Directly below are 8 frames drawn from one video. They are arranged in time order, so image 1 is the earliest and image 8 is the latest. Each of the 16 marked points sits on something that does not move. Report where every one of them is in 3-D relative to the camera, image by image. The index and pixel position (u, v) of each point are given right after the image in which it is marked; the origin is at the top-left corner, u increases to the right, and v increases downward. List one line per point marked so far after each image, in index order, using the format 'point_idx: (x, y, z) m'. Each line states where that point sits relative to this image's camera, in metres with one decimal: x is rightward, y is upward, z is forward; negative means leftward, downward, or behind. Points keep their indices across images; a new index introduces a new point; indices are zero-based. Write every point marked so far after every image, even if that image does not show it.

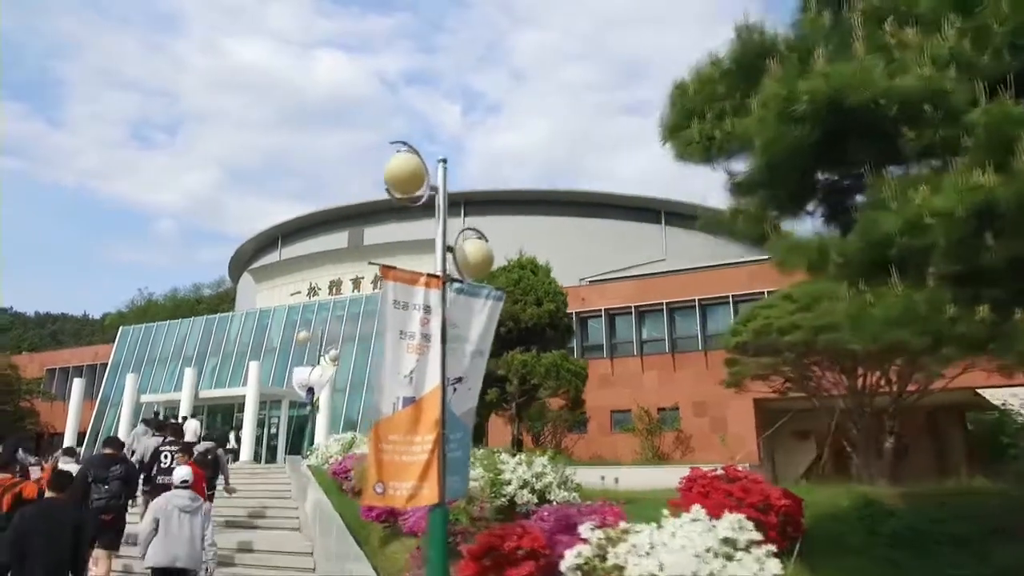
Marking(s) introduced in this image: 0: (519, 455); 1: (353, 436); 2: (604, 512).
0: (+0.1, -2.4, +10.1) m
1: (-4.0, -3.8, +18.9) m
2: (+1.0, -2.4, +7.8) m
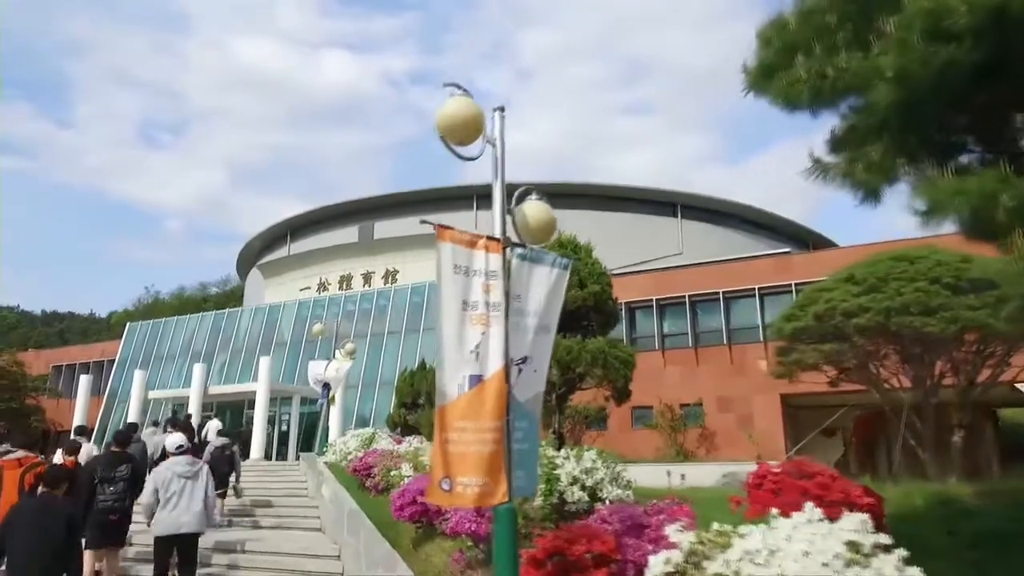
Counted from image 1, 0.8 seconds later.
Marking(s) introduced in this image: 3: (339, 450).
0: (+0.7, -2.1, +9.3) m
1: (-3.4, -3.5, +18.1) m
2: (+1.5, -2.1, +7.0) m
3: (-4.0, -3.8, +17.5) m
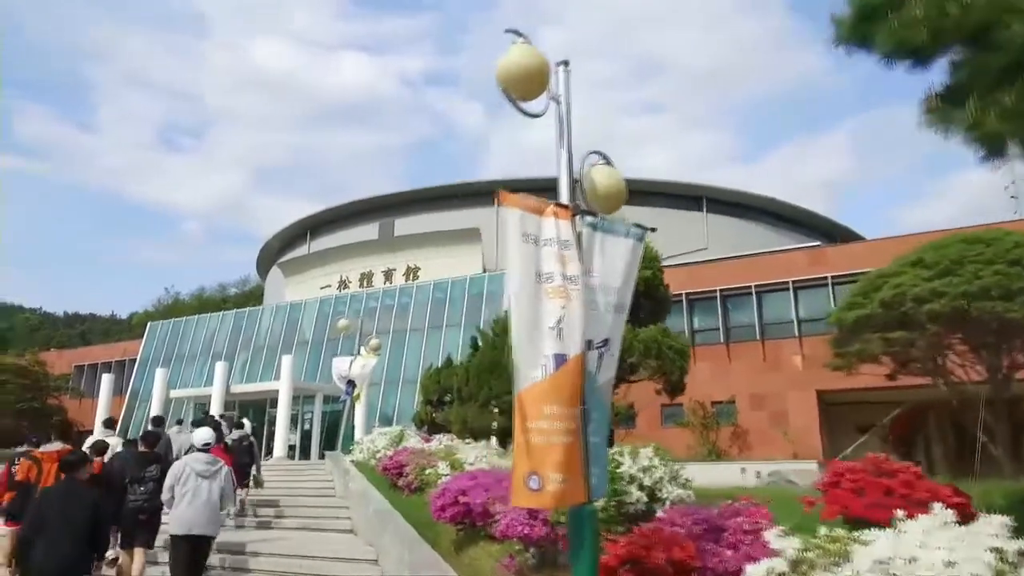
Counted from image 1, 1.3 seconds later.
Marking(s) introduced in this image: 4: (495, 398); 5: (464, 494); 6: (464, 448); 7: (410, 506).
0: (+1.3, -1.9, +8.6) m
1: (-2.6, -3.3, +17.5) m
2: (+2.0, -1.9, +6.3) m
3: (-3.2, -3.6, +17.0) m
4: (-0.4, -2.3, +15.1) m
5: (-0.6, -2.4, +8.7) m
6: (-0.8, -2.9, +13.3) m
7: (-1.6, -3.3, +11.4) m
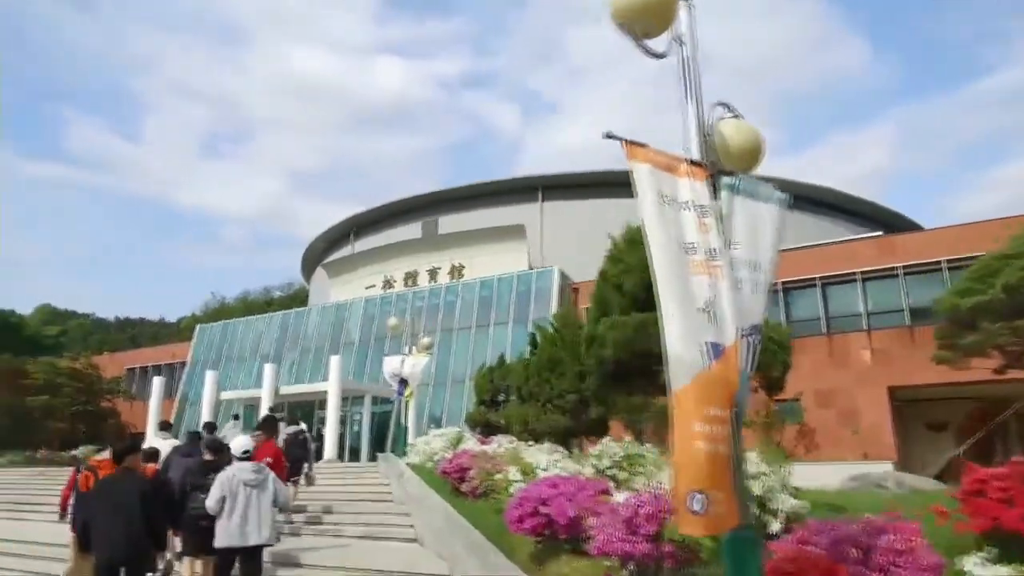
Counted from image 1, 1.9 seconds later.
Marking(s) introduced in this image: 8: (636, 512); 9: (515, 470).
0: (+2.2, -1.7, +7.7) m
1: (-1.2, -3.2, +16.8) m
2: (+2.8, -1.8, +5.4) m
3: (-1.9, -3.5, +16.3) m
4: (+0.9, -2.1, +14.3) m
5: (+0.3, -2.3, +7.9) m
6: (+0.3, -2.8, +12.5) m
7: (-0.5, -3.2, +10.7) m
8: (+1.1, -1.9, +6.4) m
9: (+0.1, -2.7, +11.0) m
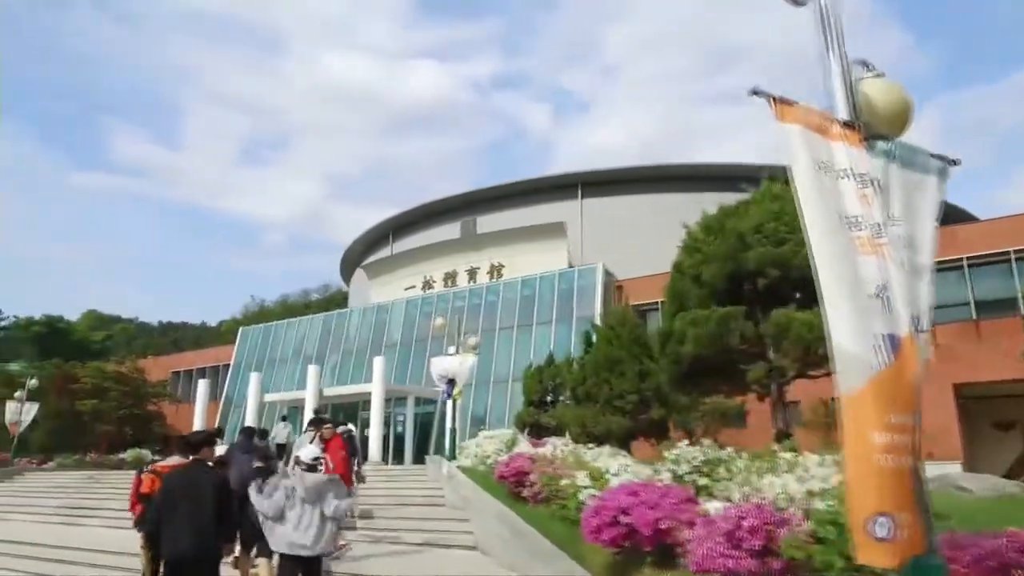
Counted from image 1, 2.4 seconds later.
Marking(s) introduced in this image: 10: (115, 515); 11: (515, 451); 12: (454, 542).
0: (+2.9, -1.7, +7.1) m
1: (-0.1, -3.2, +16.3) m
2: (+3.5, -1.7, +4.7) m
3: (-0.7, -3.5, +15.8) m
4: (+1.9, -2.0, +13.7) m
5: (+1.1, -2.2, +7.3) m
6: (+1.3, -2.7, +11.9) m
7: (+0.4, -3.2, +10.2) m
8: (+1.8, -1.9, +5.8) m
9: (+1.0, -2.6, +10.4) m
10: (-10.0, -5.7, +18.7) m
11: (+0.1, -3.1, +14.0) m
12: (-0.9, -3.8, +10.9) m
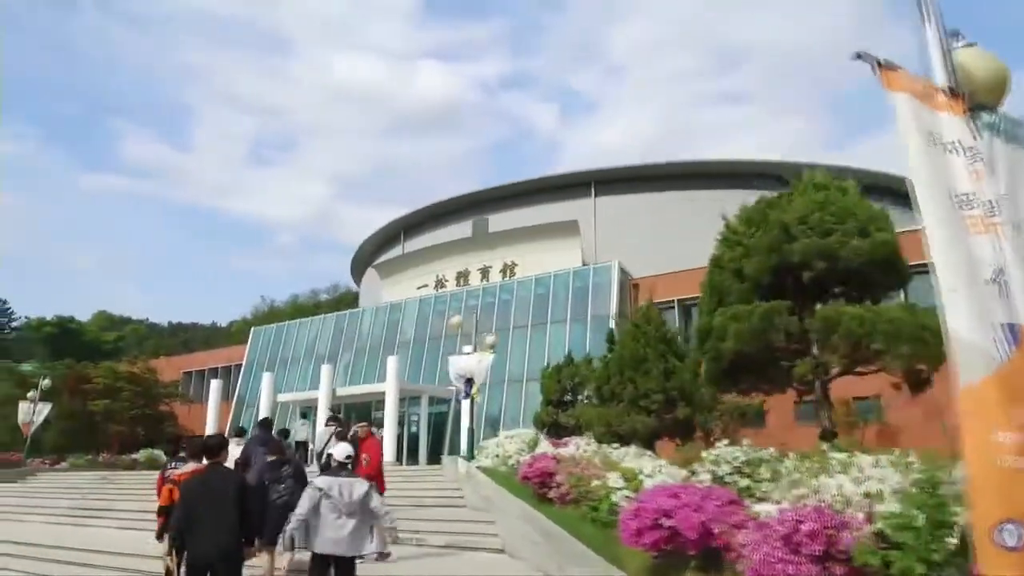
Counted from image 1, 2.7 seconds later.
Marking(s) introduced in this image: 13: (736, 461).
0: (+3.3, -1.6, +6.8) m
1: (+0.4, -3.1, +16.0) m
2: (+3.8, -1.6, +4.4) m
3: (-0.3, -3.4, +15.6) m
4: (+2.4, -2.0, +13.4) m
5: (+1.5, -2.2, +7.0) m
6: (+1.7, -2.6, +11.6) m
7: (+0.8, -3.1, +9.9) m
8: (+2.1, -1.8, +5.5) m
9: (+1.4, -2.5, +10.1) m
10: (-9.5, -5.7, +18.5) m
11: (+0.5, -3.0, +13.7) m
12: (-0.5, -3.7, +10.6) m
13: (+2.5, -1.9, +8.2) m
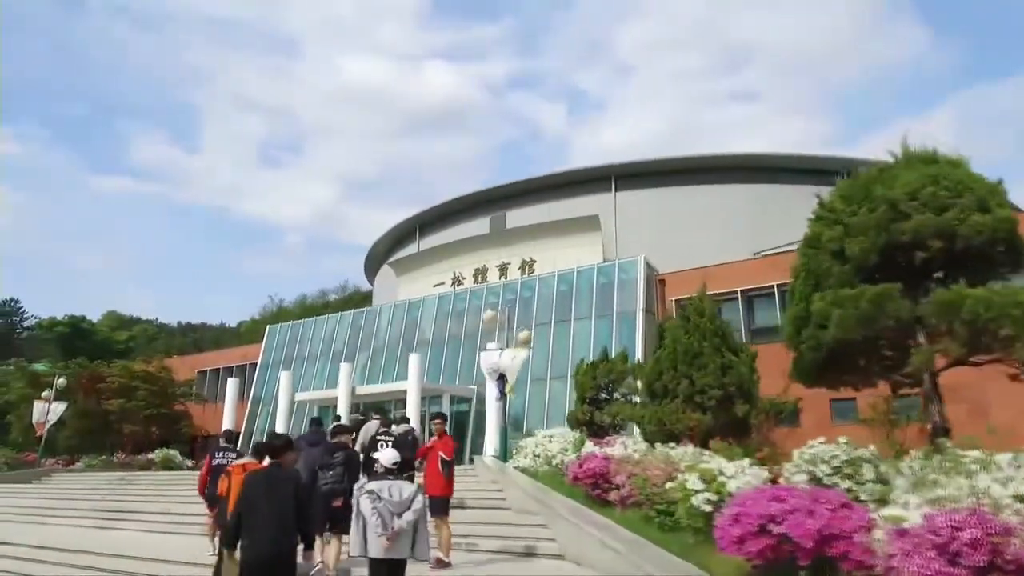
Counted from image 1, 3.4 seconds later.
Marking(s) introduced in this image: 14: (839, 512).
0: (+4.0, -1.4, +6.1) m
1: (+1.2, -3.0, +15.4) m
2: (+4.5, -1.4, +3.7) m
3: (+0.6, -3.3, +14.9) m
4: (+3.2, -1.8, +12.7) m
5: (+2.2, -2.0, +6.3) m
6: (+2.5, -2.5, +10.9) m
7: (+1.6, -2.9, +9.2) m
8: (+2.9, -1.6, +4.8) m
9: (+2.1, -2.4, +9.4) m
10: (-8.7, -5.6, +17.9) m
11: (+1.3, -2.9, +13.0) m
12: (+0.3, -3.5, +10.0) m
13: (+3.2, -1.7, +7.5) m
14: (+2.8, -1.9, +6.2) m
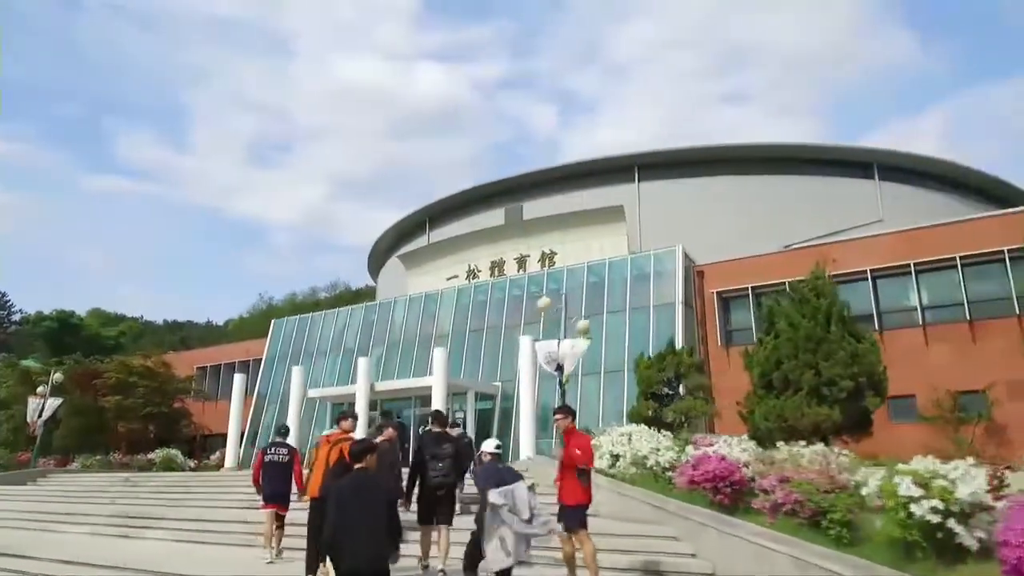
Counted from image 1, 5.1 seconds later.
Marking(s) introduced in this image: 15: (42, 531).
0: (+5.7, -1.1, +4.6) m
1: (+2.7, -2.6, +13.8) m
2: (+6.2, -1.1, +2.2) m
3: (+2.0, -2.9, +13.3) m
4: (+4.7, -1.5, +11.2) m
5: (+3.9, -1.6, +4.8) m
6: (+4.0, -2.1, +9.4) m
7: (+3.2, -2.6, +7.7) m
8: (+4.5, -1.3, +3.3) m
9: (+3.7, -2.0, +7.9) m
10: (-7.3, -5.1, +16.2) m
11: (+2.8, -2.5, +11.5) m
12: (+1.9, -3.2, +8.4) m
13: (+4.8, -1.4, +6.0) m
14: (+4.4, -1.5, +4.7) m
15: (-11.1, -5.8, +17.5) m
